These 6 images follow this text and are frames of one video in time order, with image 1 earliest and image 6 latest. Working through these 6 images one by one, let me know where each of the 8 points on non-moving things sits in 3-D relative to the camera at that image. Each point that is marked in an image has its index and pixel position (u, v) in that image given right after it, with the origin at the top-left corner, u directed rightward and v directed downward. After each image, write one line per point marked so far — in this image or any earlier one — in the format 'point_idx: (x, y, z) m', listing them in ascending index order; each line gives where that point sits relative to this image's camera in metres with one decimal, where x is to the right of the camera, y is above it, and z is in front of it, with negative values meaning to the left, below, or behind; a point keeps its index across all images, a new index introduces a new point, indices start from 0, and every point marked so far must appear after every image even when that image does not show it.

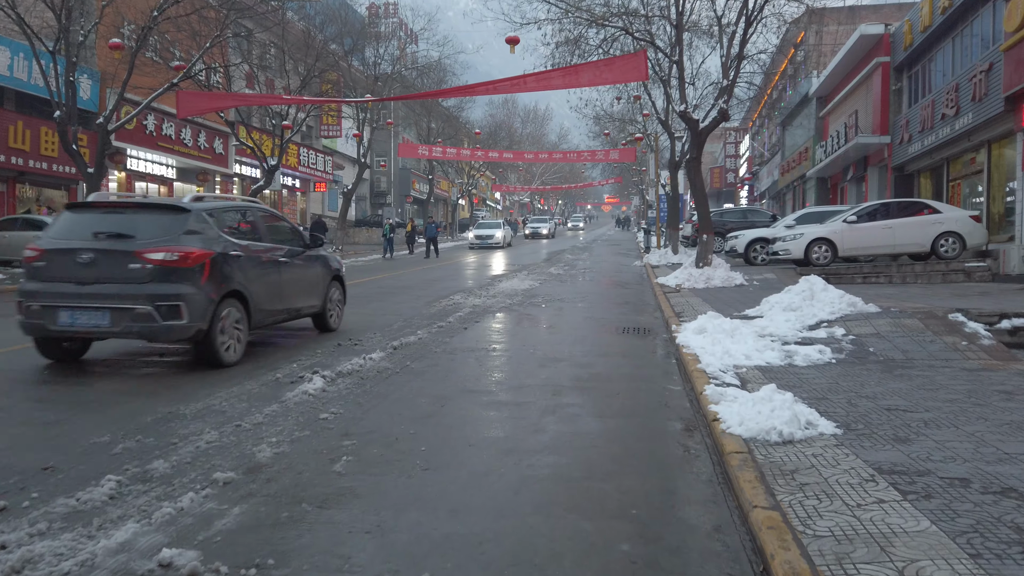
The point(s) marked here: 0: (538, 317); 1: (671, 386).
0: (+0.4, -0.5, +12.4) m
1: (+1.4, -0.9, +6.8) m
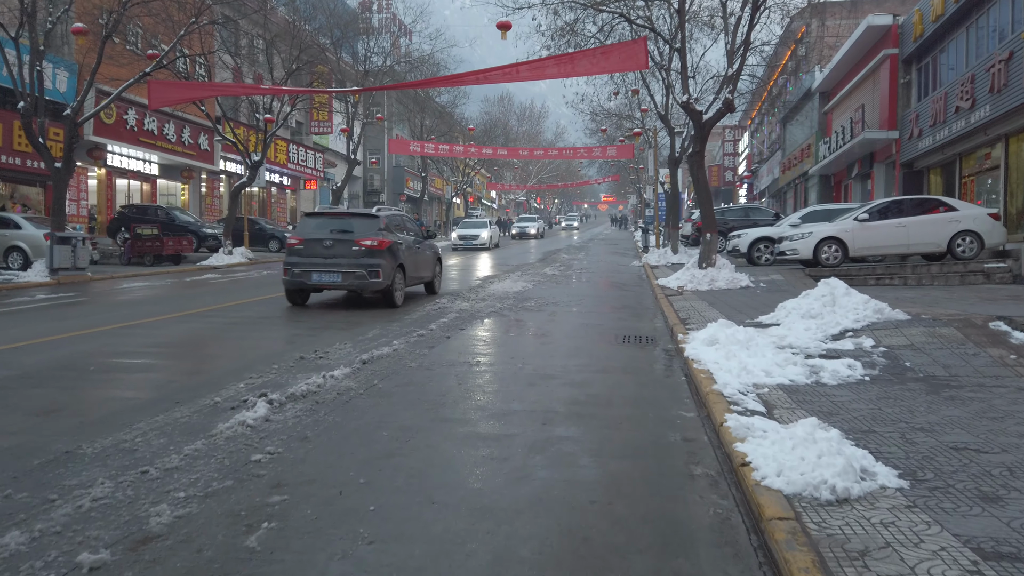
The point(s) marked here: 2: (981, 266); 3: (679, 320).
0: (+0.2, -0.5, +11.3) m
1: (+1.3, -1.0, +5.7) m
2: (+10.4, +0.5, +16.6) m
3: (+2.4, -0.4, +10.6) m
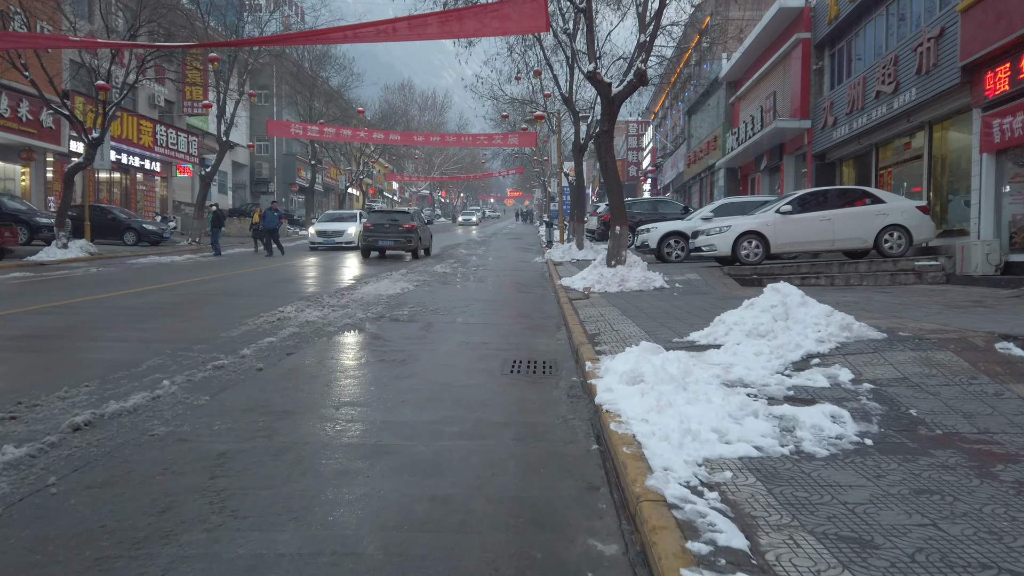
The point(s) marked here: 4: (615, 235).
0: (-1.4, -0.6, +8.5) m
1: (+0.4, -1.1, +3.1) m
2: (+8.0, +0.5, +15.1) m
3: (+0.8, -0.5, +8.1) m
4: (+2.1, +1.1, +15.2) m
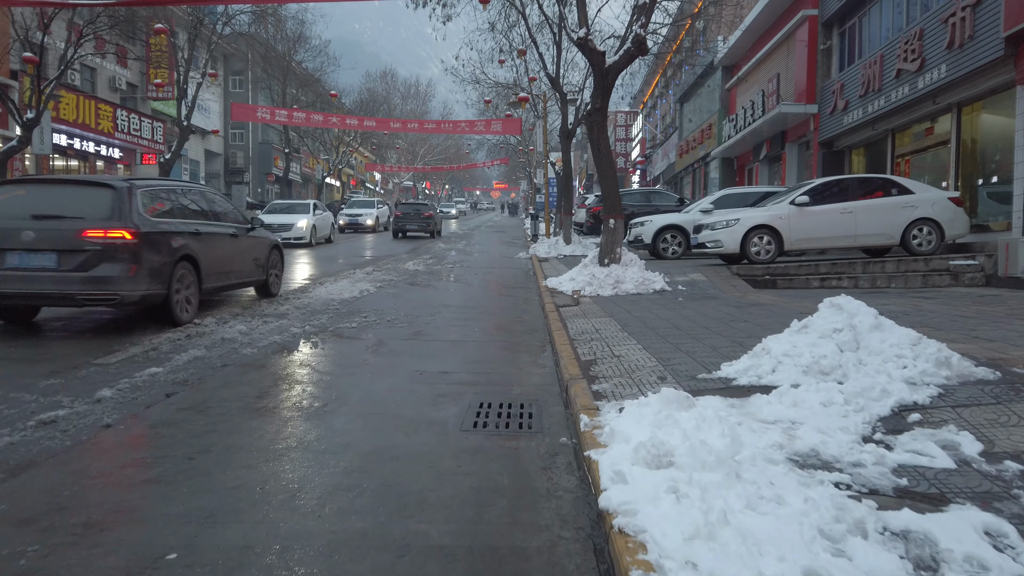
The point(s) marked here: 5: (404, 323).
0: (-1.7, -0.7, +6.5) m
1: (+0.2, -1.2, +1.1) m
2: (+7.6, +0.4, +13.2) m
3: (+0.5, -0.6, +6.1) m
4: (+1.7, +1.0, +13.3) m
5: (-1.3, -0.4, +9.2) m
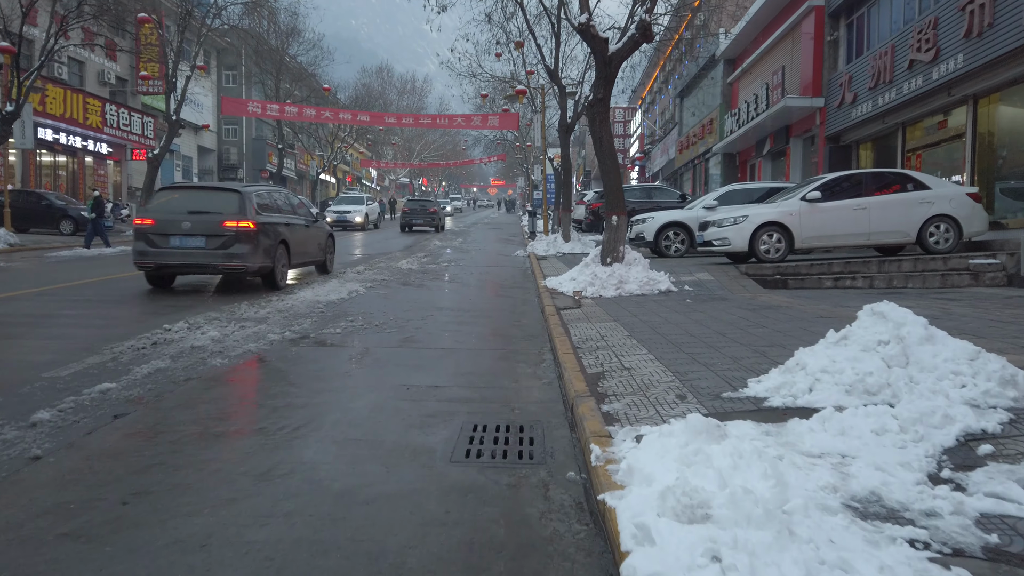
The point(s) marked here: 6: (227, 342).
0: (-1.7, -0.7, +5.8) m
1: (+0.2, -1.3, +0.5) m
2: (+7.6, +0.4, +12.6) m
3: (+0.5, -0.7, +5.4) m
4: (+1.7, +1.0, +12.6) m
5: (-1.3, -0.4, +8.5) m
6: (-2.8, -0.5, +7.3) m
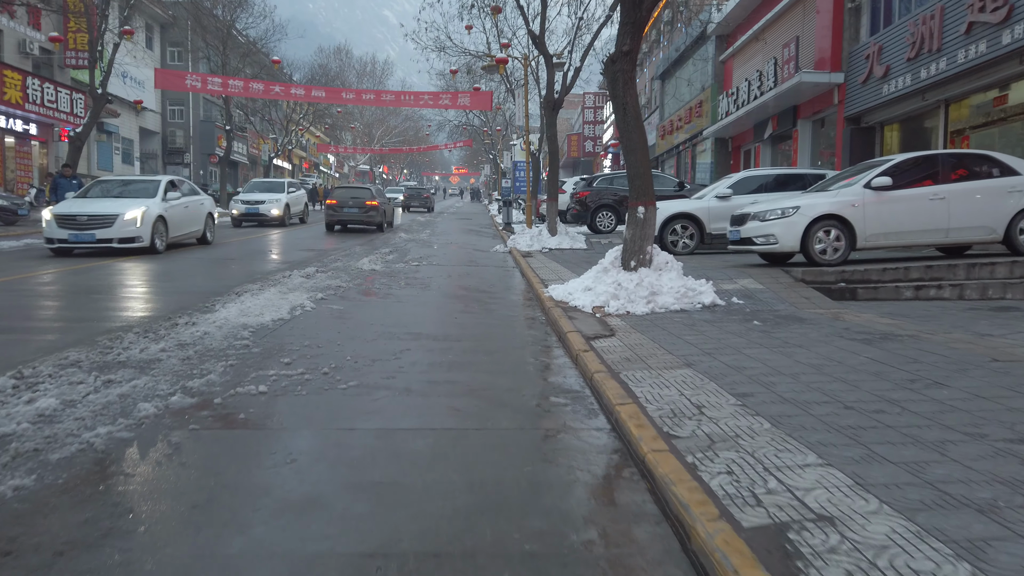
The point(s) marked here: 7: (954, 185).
0: (-1.4, -1.0, +2.9) m
1: (+0.8, -1.6, -2.4) m
2: (+7.5, +0.3, +10.0) m
3: (+0.8, -0.9, +2.6) m
4: (+1.6, +0.9, +9.8) m
5: (-1.2, -0.7, +5.6) m
6: (-2.5, -0.8, +4.2) m
7: (+6.4, +1.5, +10.8) m
